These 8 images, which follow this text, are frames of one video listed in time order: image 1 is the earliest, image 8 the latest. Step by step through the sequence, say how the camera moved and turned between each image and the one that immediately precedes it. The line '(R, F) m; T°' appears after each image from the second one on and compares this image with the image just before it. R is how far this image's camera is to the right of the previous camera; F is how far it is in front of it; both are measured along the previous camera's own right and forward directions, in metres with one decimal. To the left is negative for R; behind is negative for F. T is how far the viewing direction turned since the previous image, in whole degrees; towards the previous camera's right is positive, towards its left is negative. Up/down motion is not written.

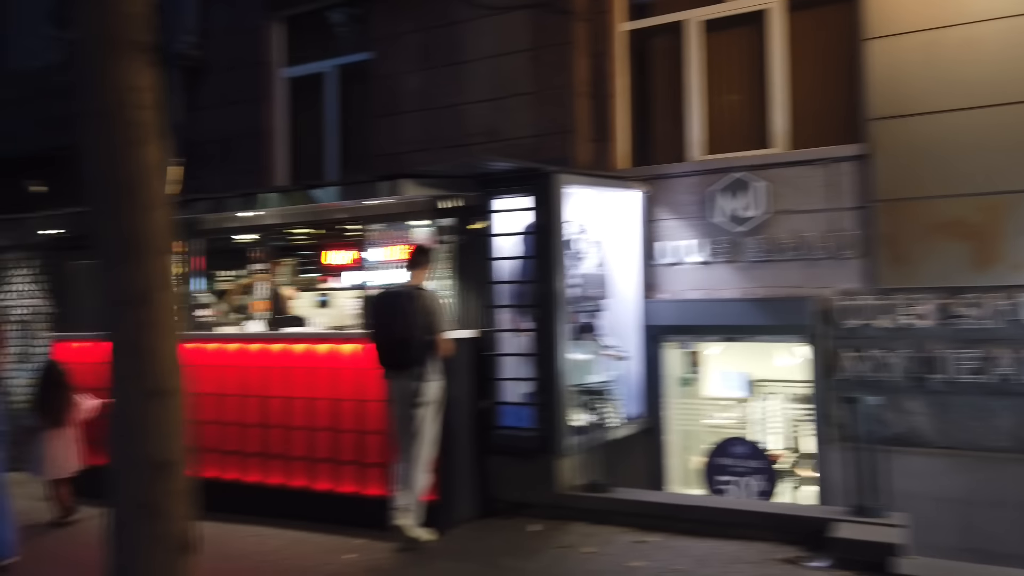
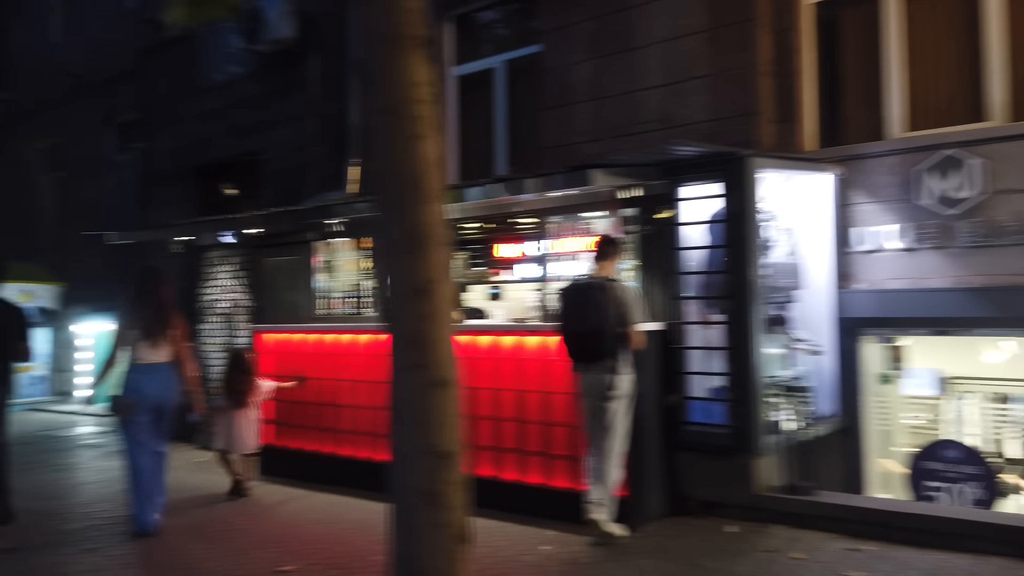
(-0.3, +0.1) m; -11°
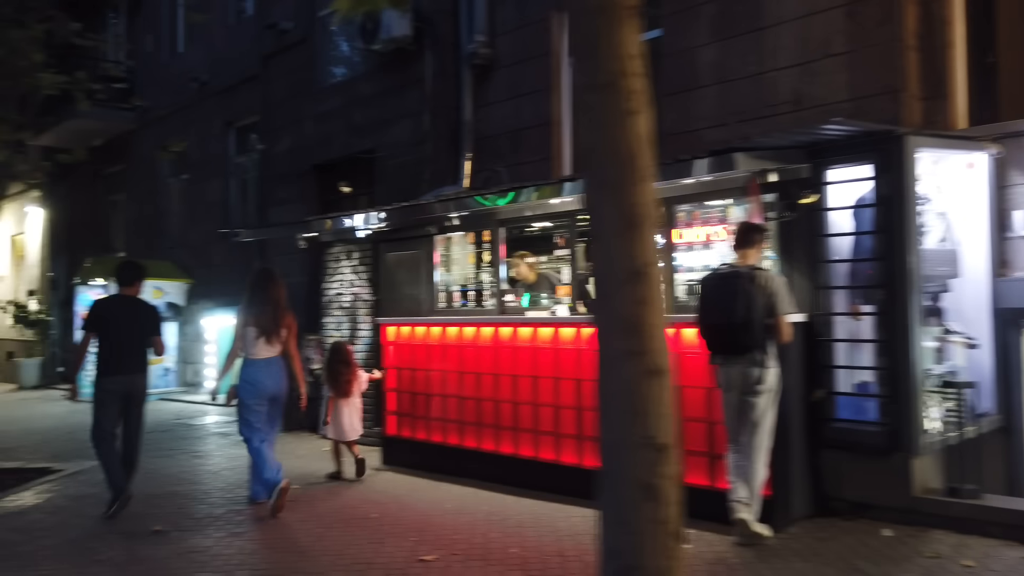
(-0.3, +0.1) m; -7°
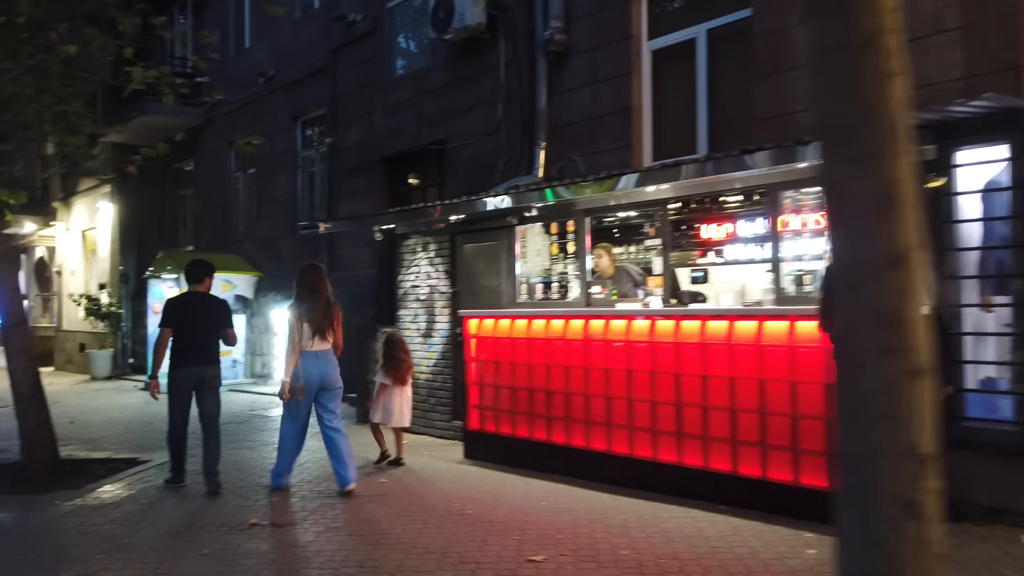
(-0.4, +0.2) m; -3°
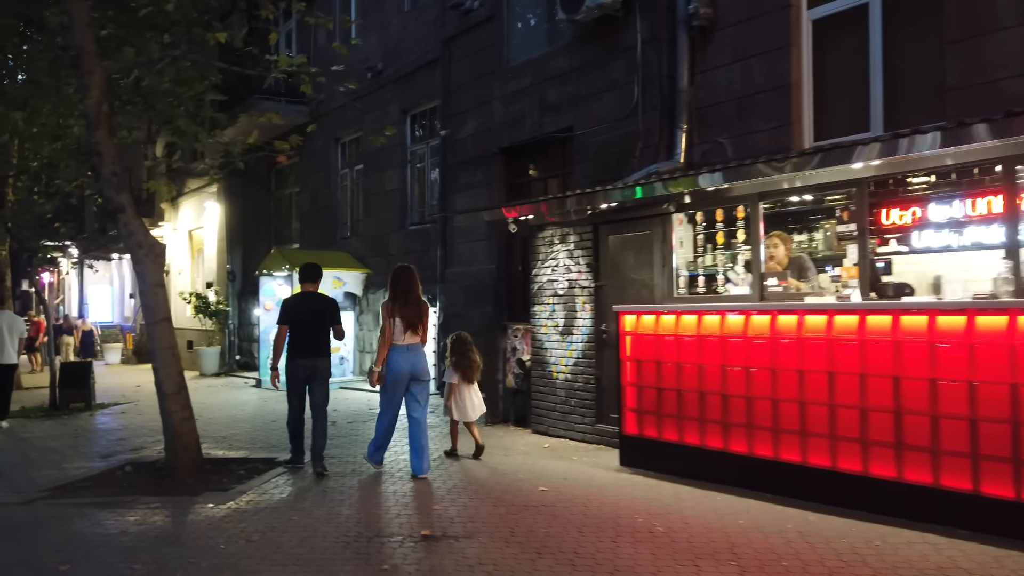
(-0.8, +0.5) m; -6°
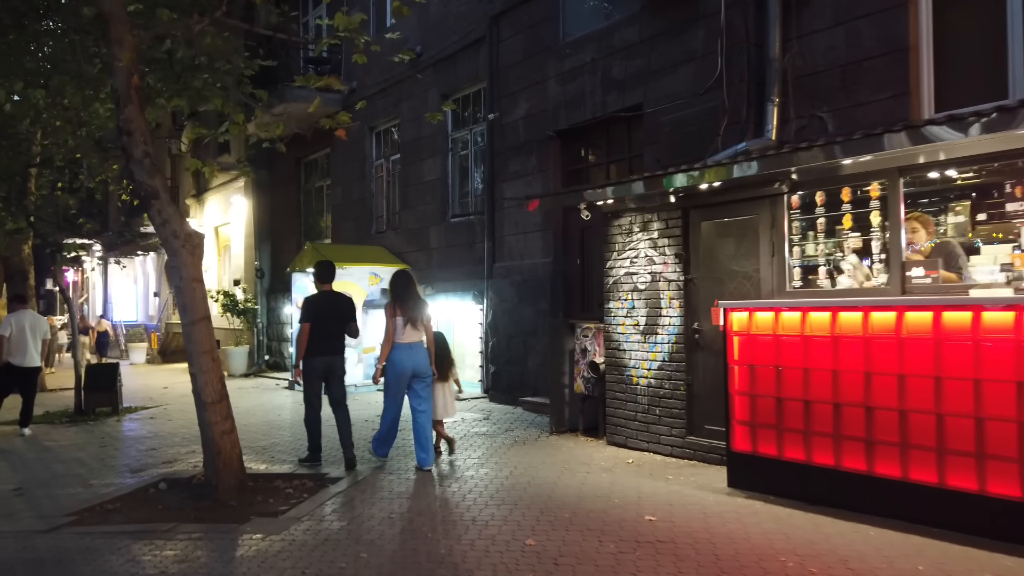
(-0.6, +0.9) m; -1°
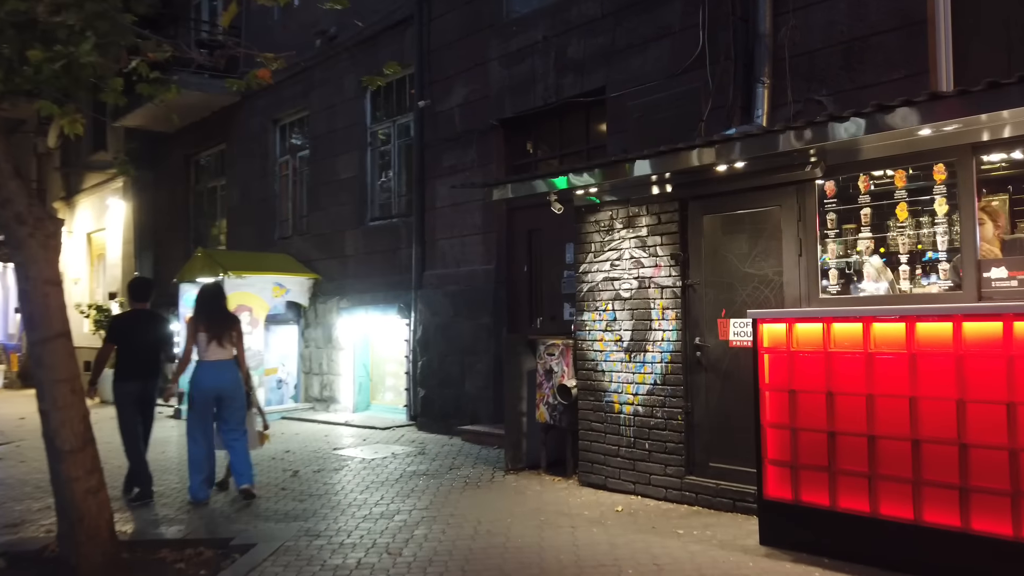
(-0.5, +1.4) m; +8°
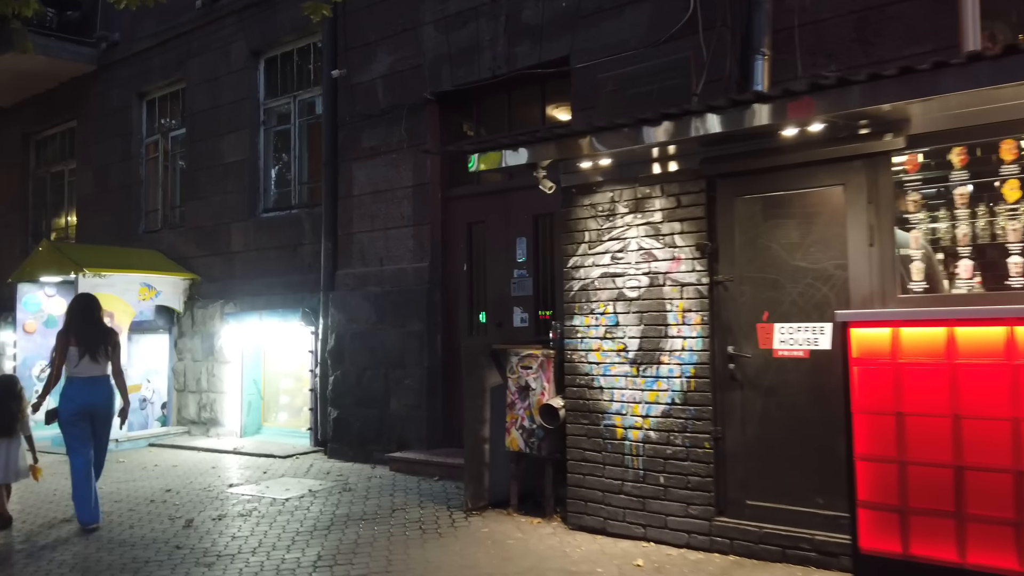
(-0.8, +1.4) m; +10°
